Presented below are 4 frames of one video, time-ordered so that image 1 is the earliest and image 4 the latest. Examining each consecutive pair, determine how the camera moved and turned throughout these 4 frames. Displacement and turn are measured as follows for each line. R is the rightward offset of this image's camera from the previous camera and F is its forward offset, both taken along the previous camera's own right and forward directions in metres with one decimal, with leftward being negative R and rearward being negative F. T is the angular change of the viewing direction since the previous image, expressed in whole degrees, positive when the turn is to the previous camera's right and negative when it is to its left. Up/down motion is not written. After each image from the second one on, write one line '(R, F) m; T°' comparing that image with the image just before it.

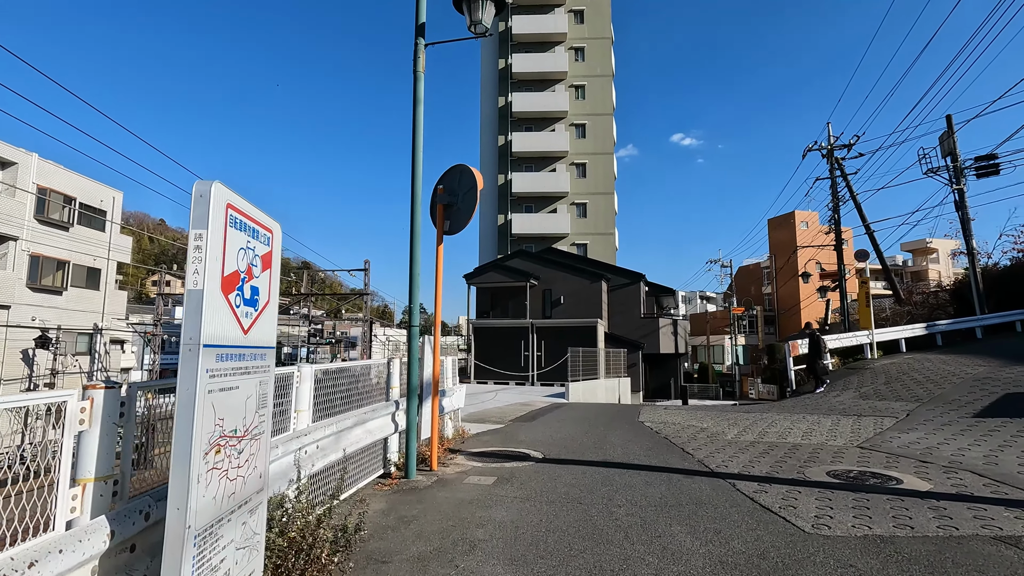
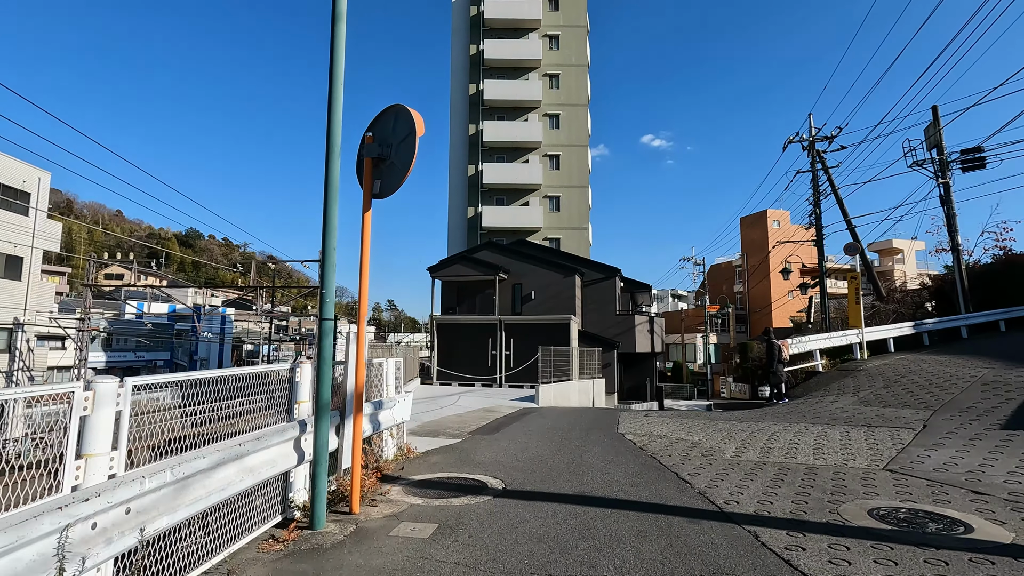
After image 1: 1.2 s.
(+0.2, +1.4) m; +3°
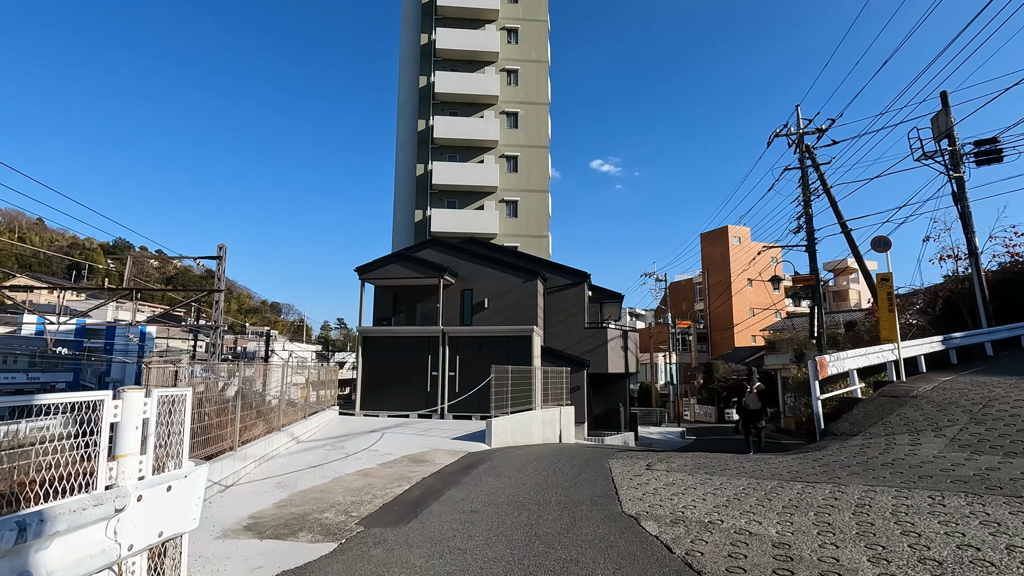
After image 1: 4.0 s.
(+0.2, +3.5) m; +5°
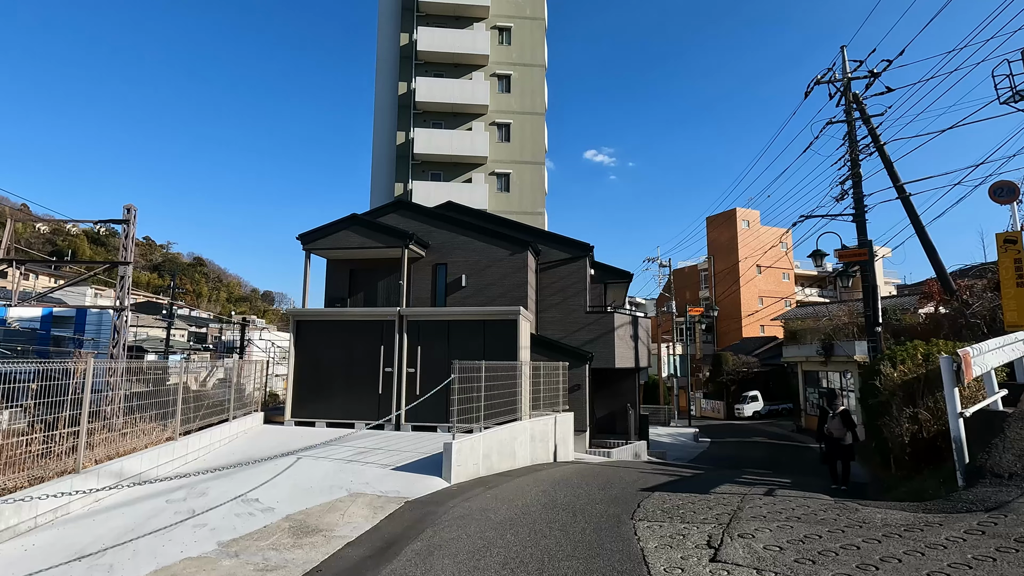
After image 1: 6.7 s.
(+0.3, +3.3) m; 0°
